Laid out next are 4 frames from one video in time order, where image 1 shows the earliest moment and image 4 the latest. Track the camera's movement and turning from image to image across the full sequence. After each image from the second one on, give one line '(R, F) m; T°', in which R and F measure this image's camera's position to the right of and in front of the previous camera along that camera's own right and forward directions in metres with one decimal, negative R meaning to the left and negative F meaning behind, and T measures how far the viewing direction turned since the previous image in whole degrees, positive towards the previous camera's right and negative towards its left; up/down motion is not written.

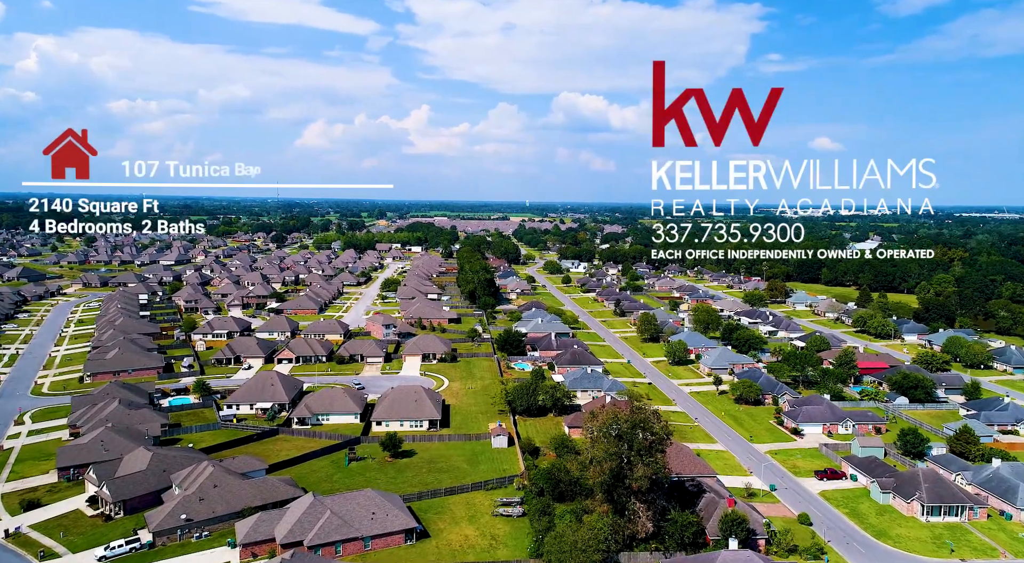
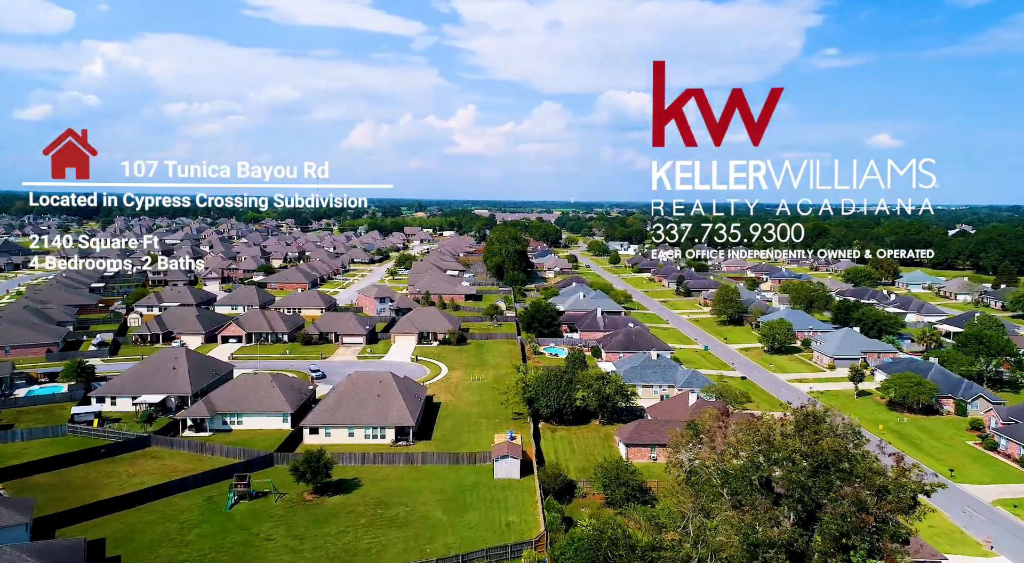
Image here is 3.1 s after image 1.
(+1.2, +26.0) m; -3°
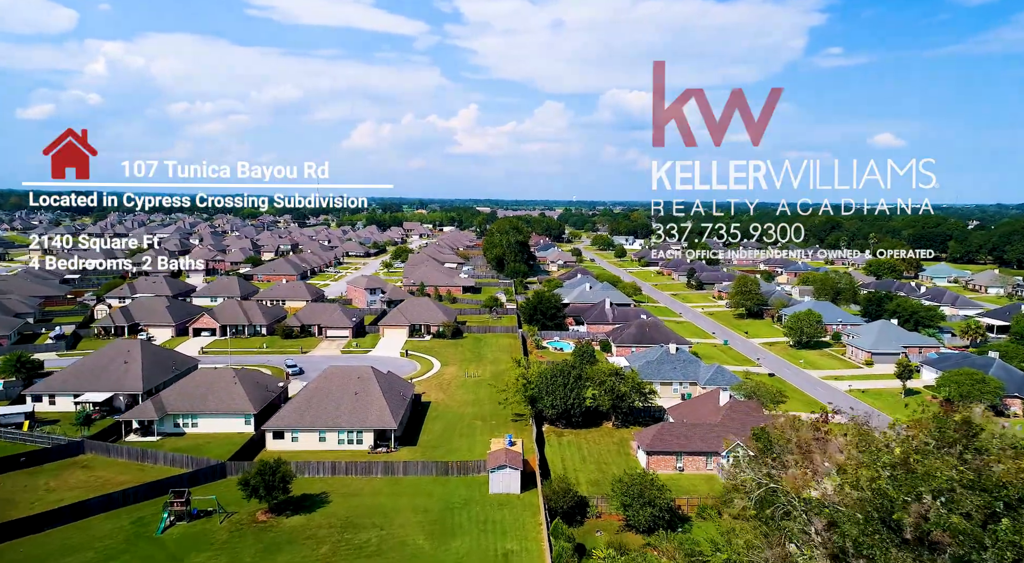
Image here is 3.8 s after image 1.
(+0.1, +6.0) m; 0°
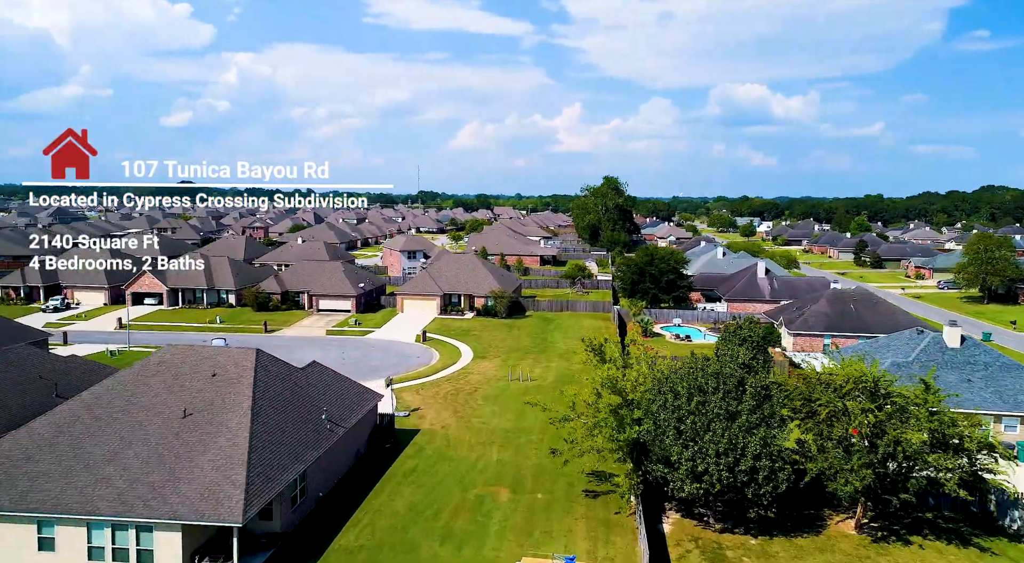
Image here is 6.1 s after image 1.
(+0.5, +23.4) m; -8°
